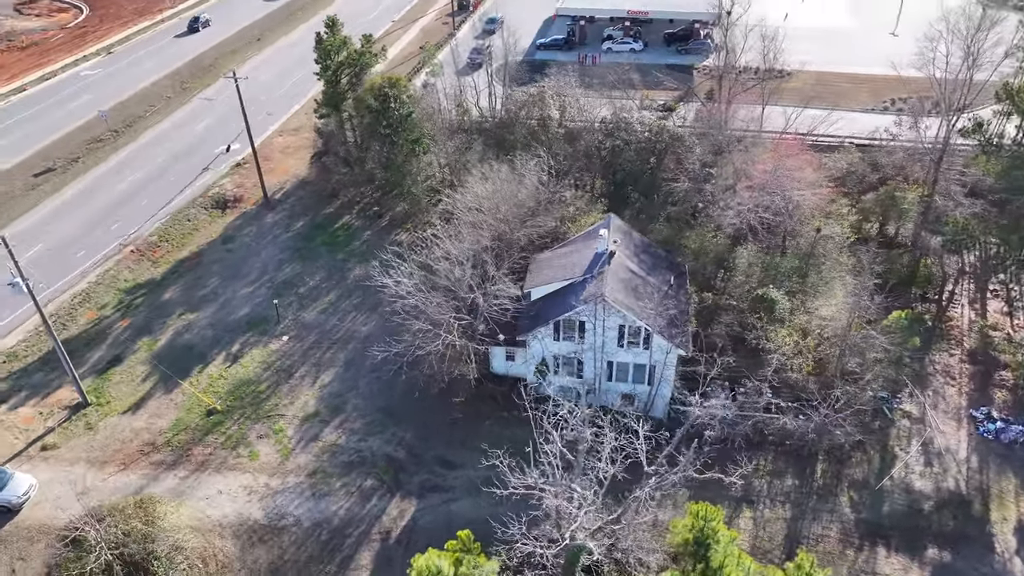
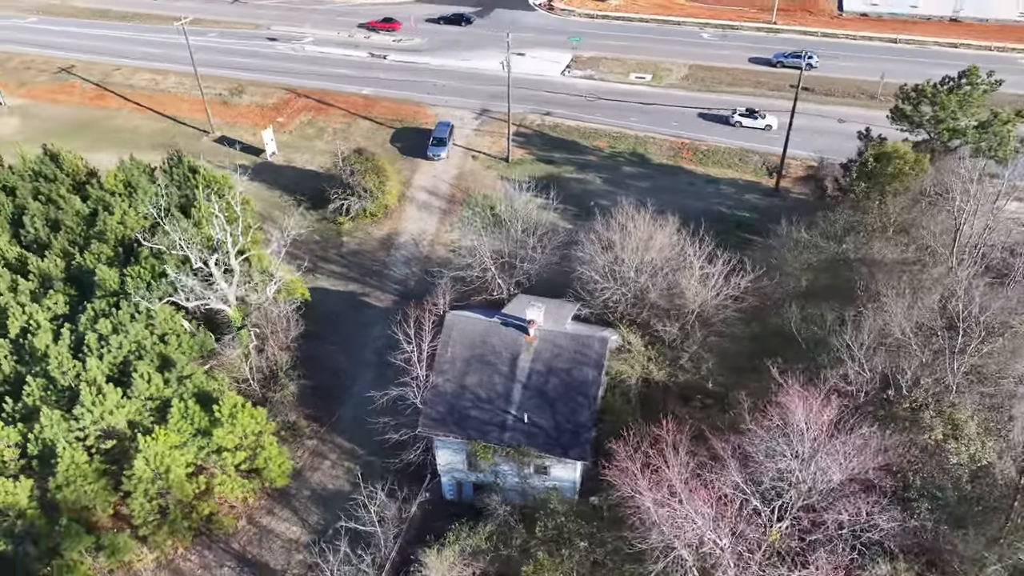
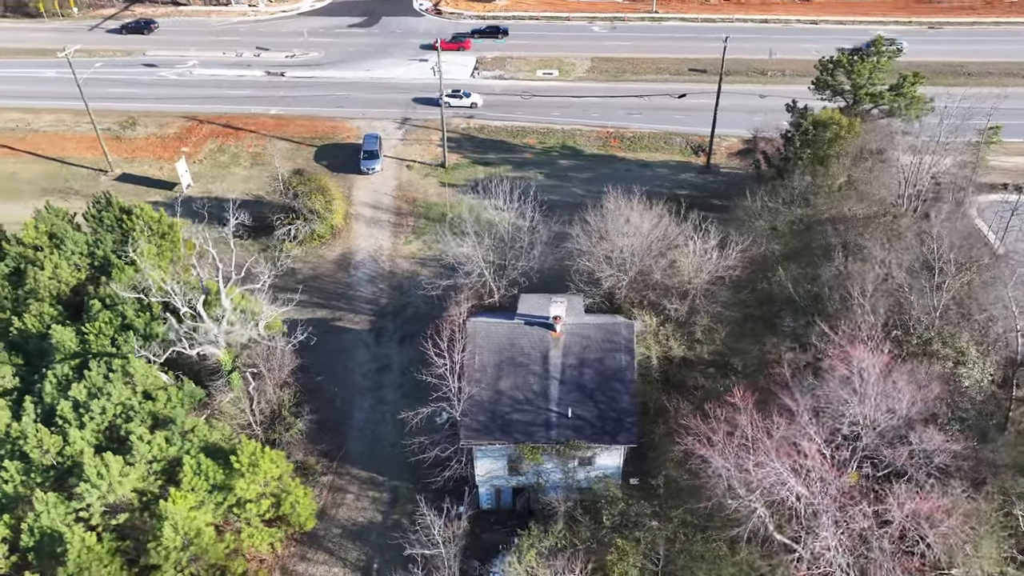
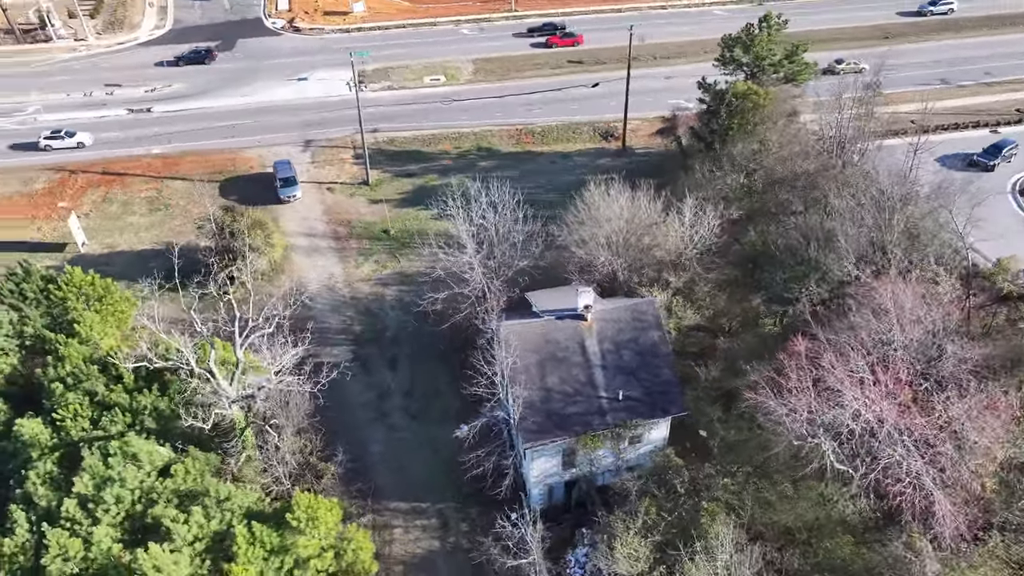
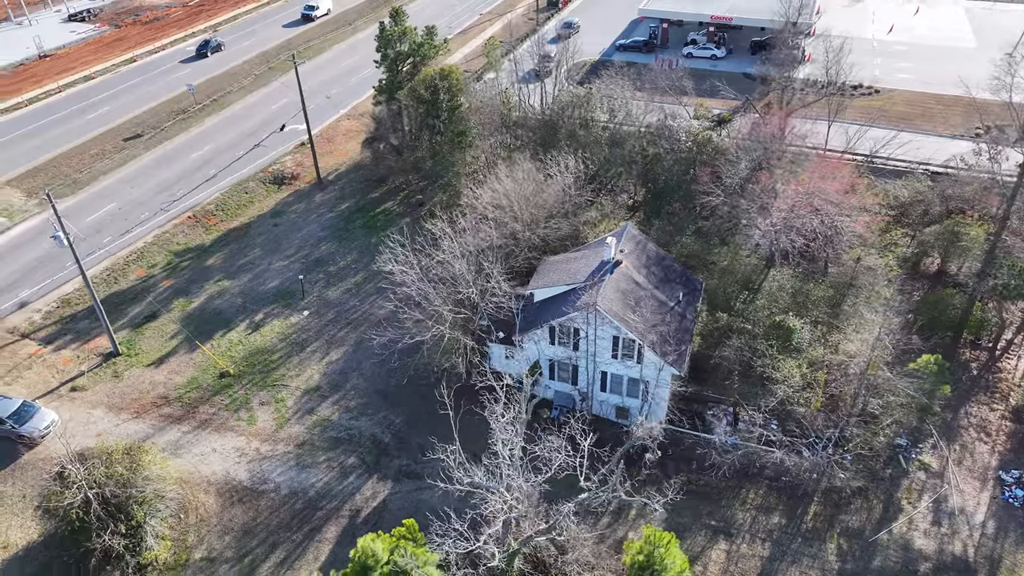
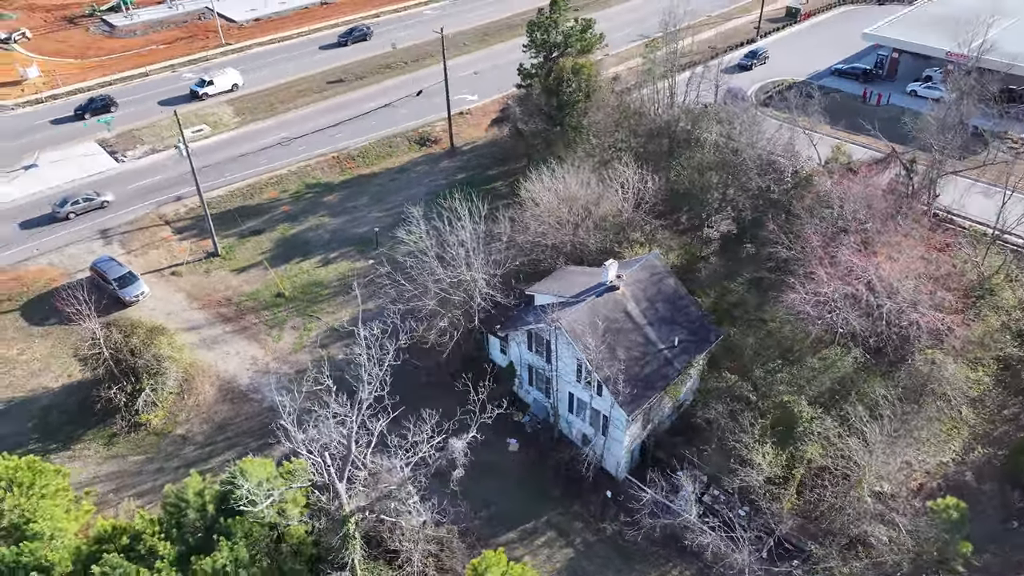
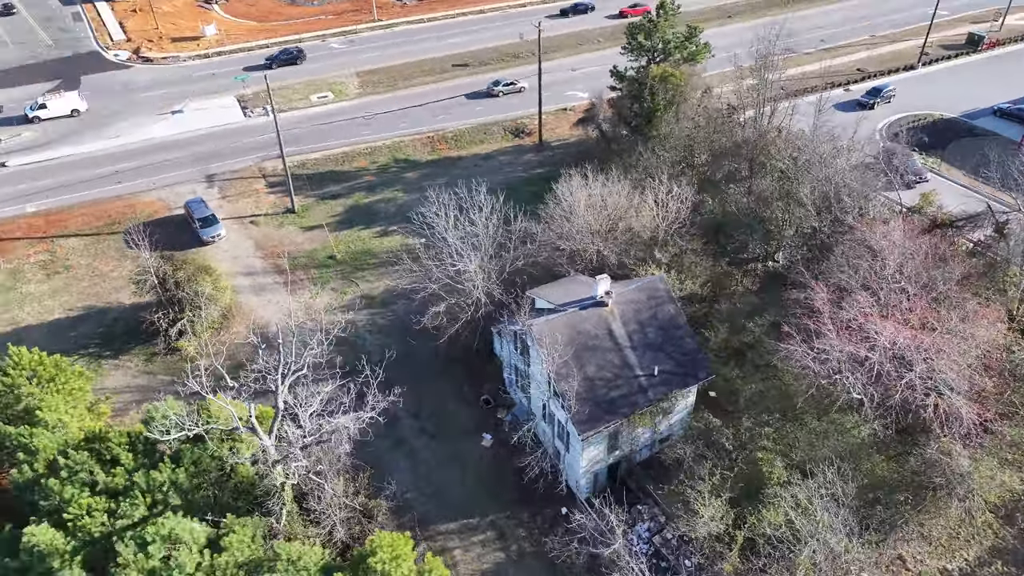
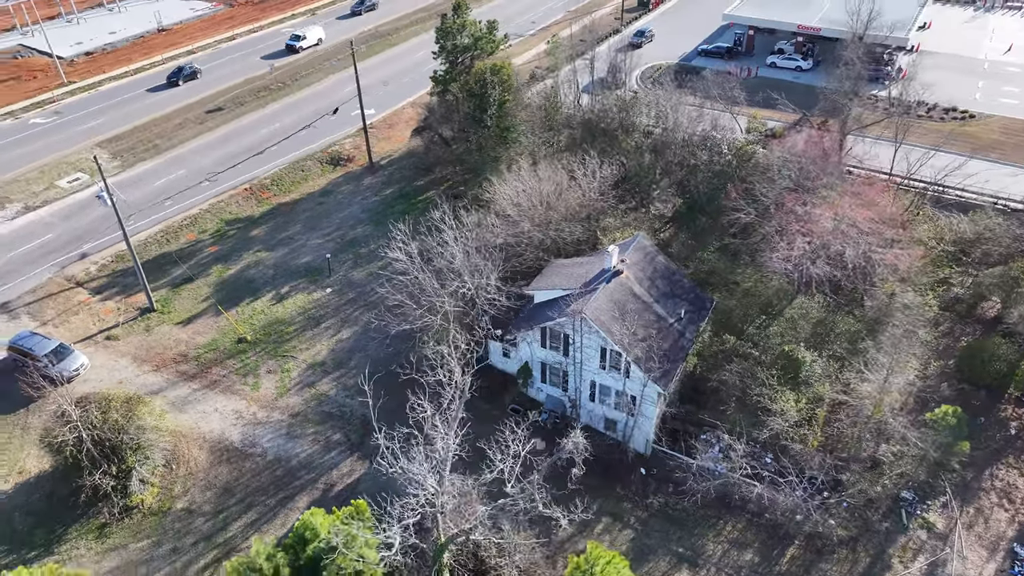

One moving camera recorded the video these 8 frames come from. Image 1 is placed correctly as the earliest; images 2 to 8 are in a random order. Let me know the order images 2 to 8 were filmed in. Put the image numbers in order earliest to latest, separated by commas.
5, 8, 6, 7, 4, 3, 2
